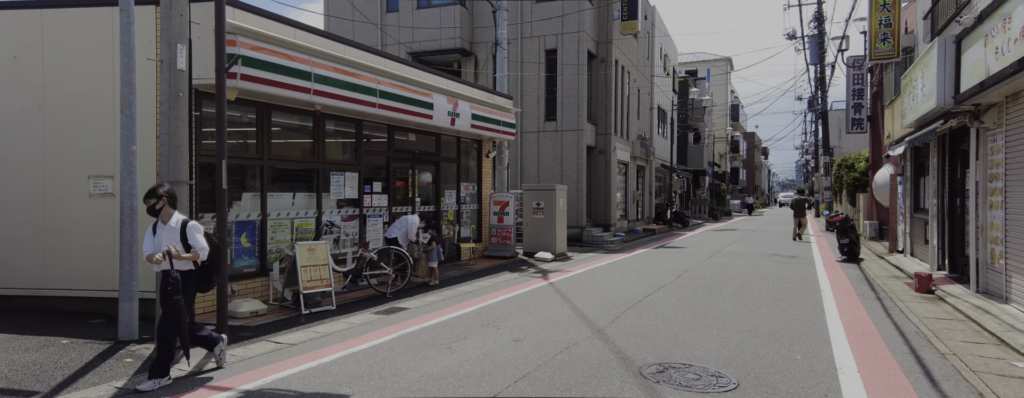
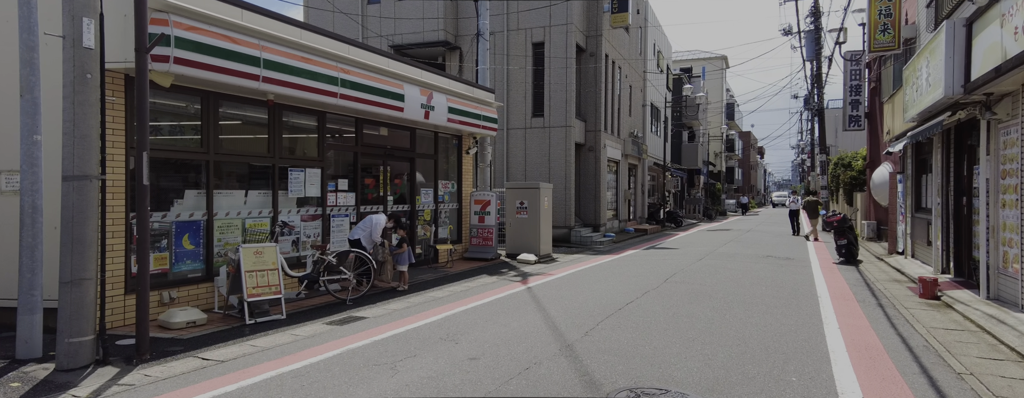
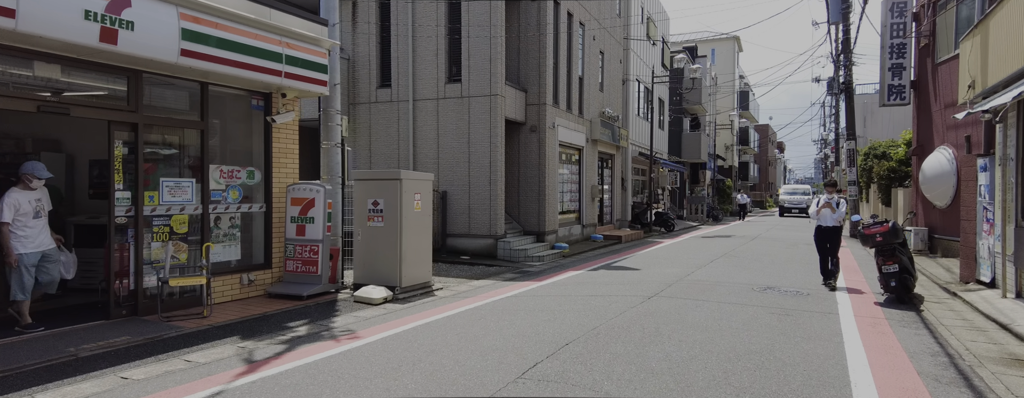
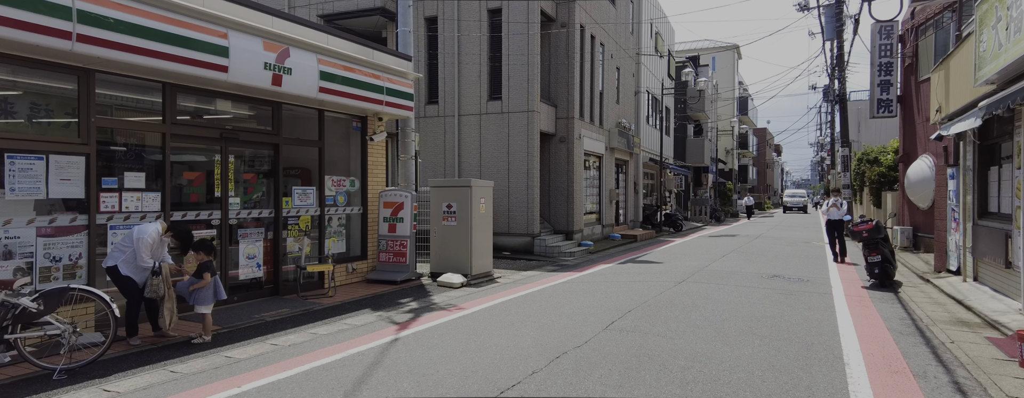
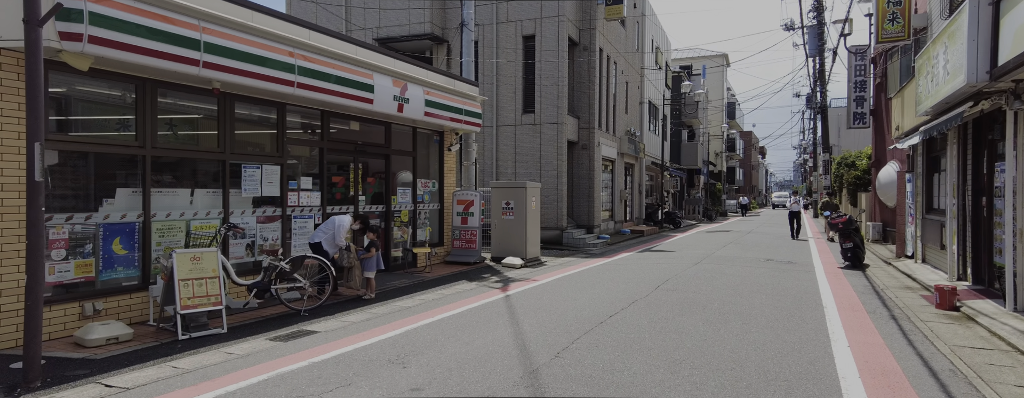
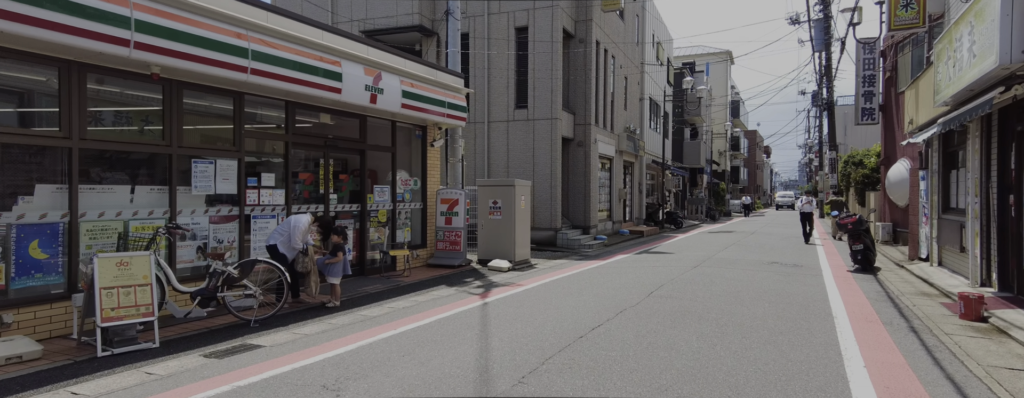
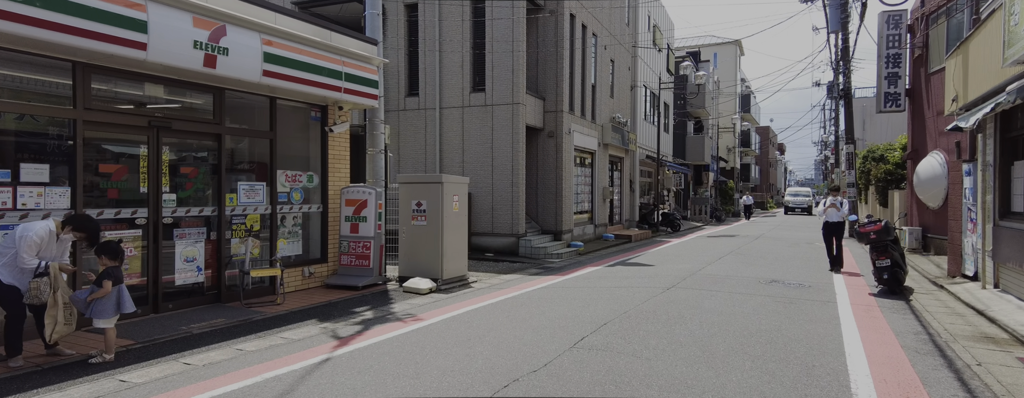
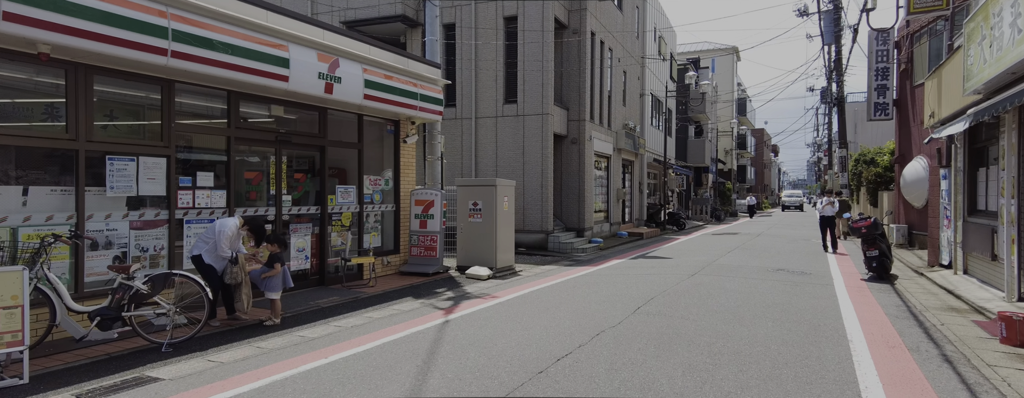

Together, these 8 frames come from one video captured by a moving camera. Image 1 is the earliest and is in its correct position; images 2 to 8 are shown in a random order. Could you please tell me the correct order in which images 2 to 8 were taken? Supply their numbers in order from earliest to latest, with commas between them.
2, 5, 6, 8, 4, 7, 3
